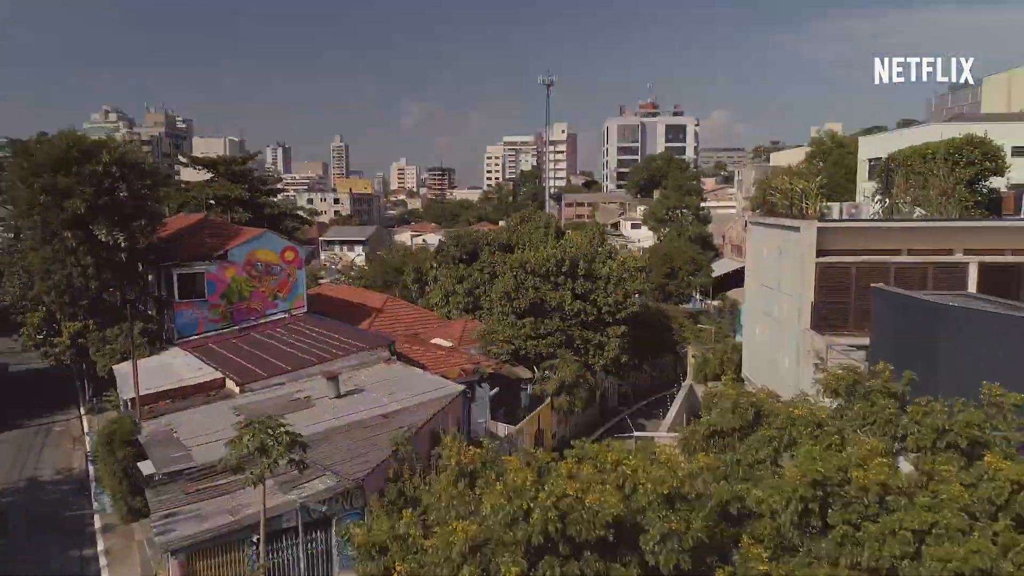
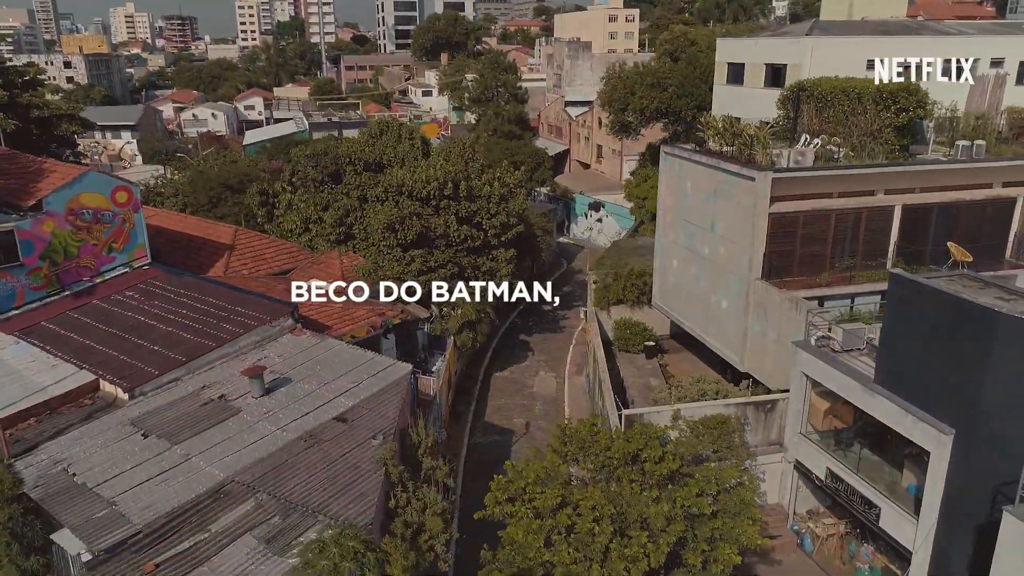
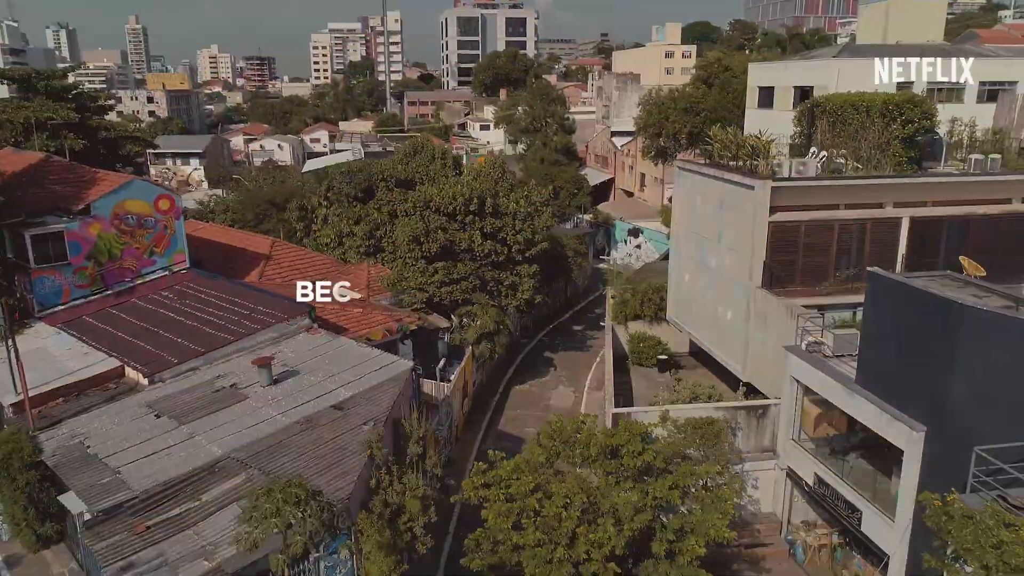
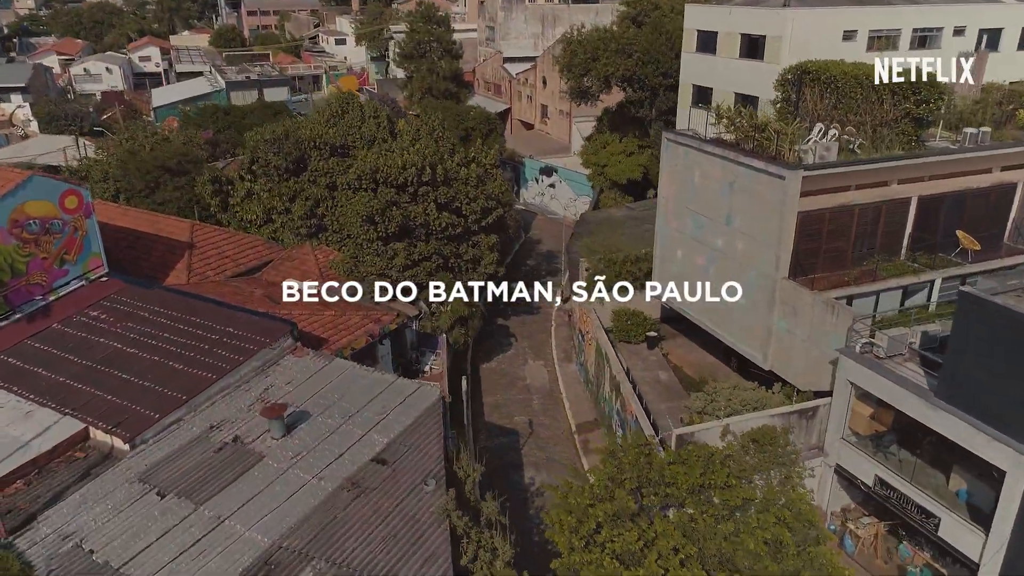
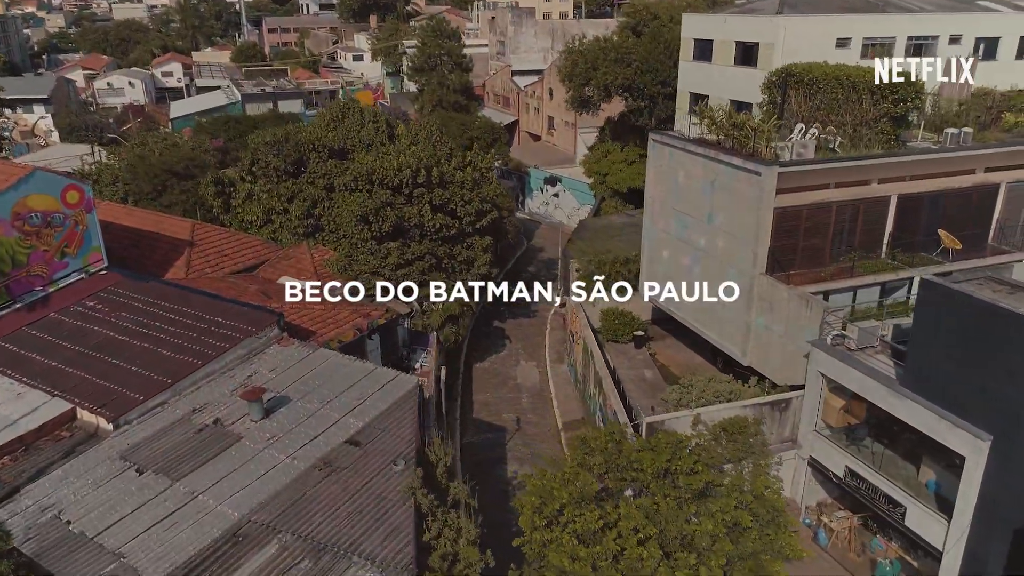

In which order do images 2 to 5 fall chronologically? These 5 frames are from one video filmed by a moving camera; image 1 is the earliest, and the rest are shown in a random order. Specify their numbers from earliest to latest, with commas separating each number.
3, 2, 5, 4
